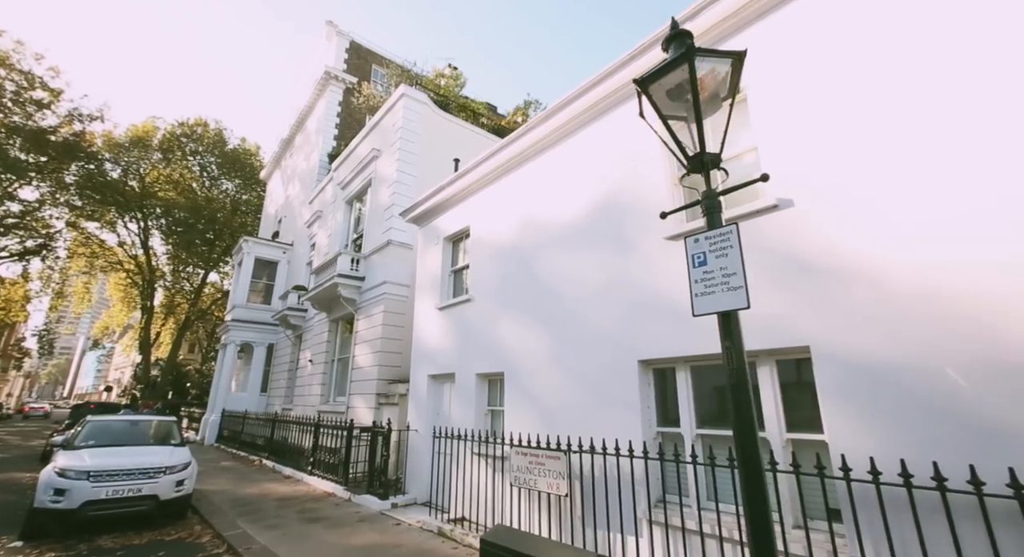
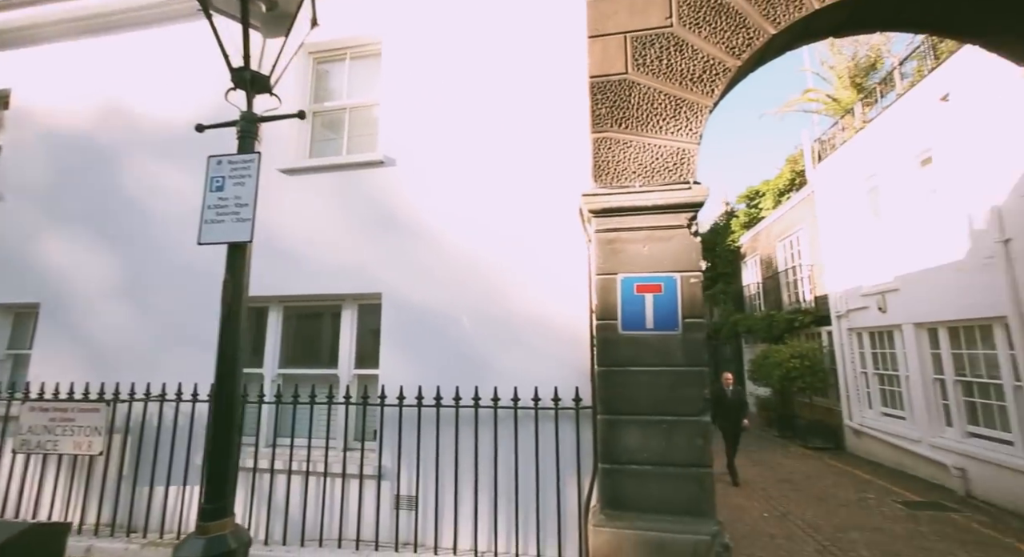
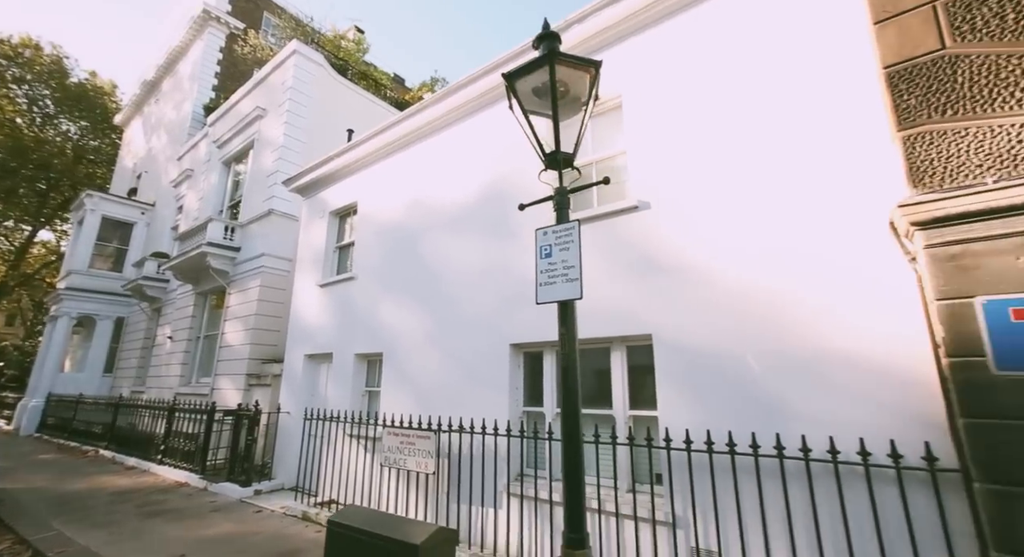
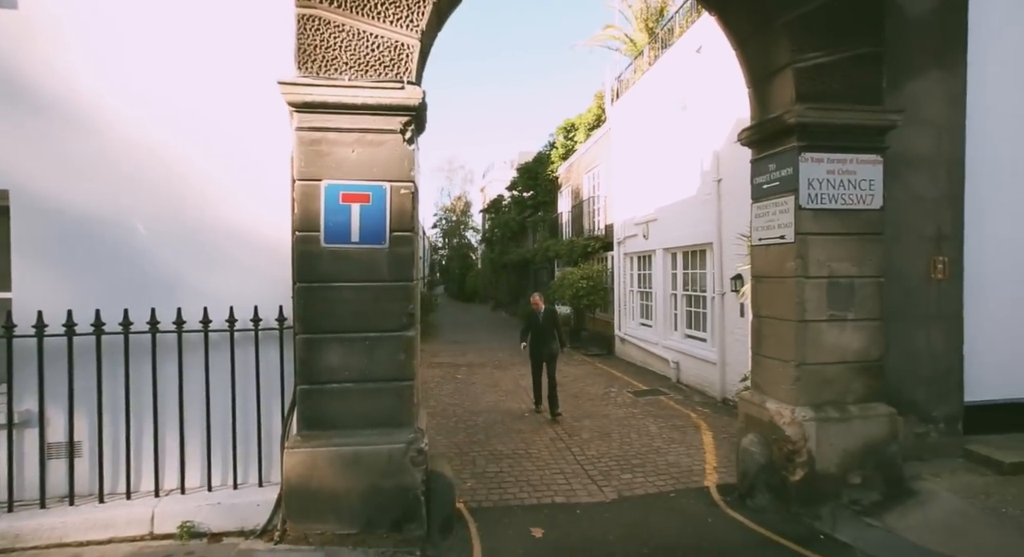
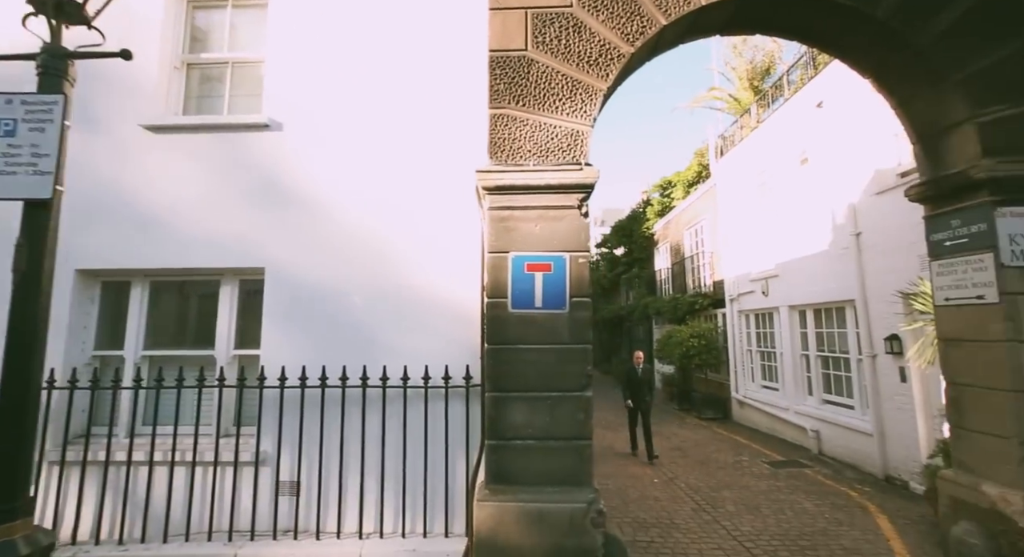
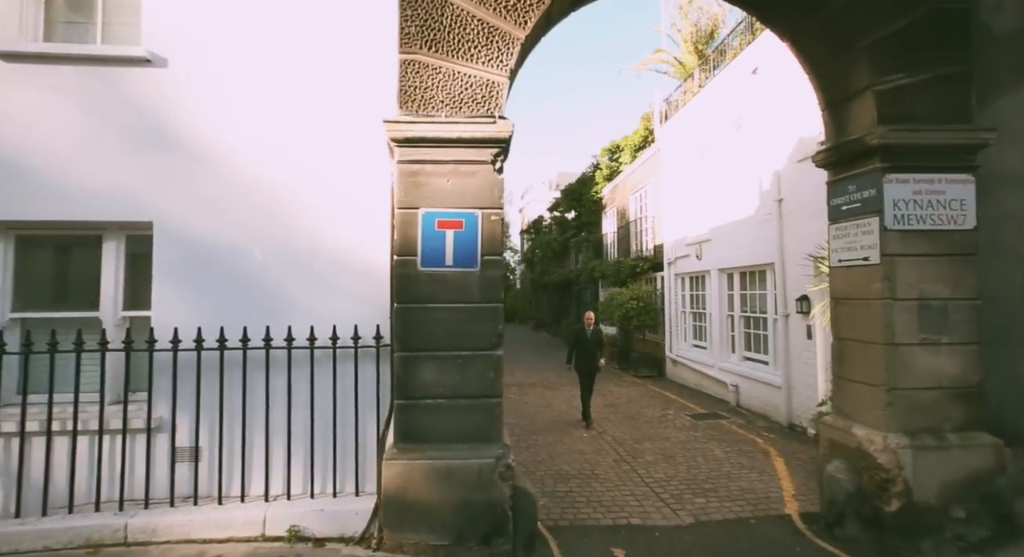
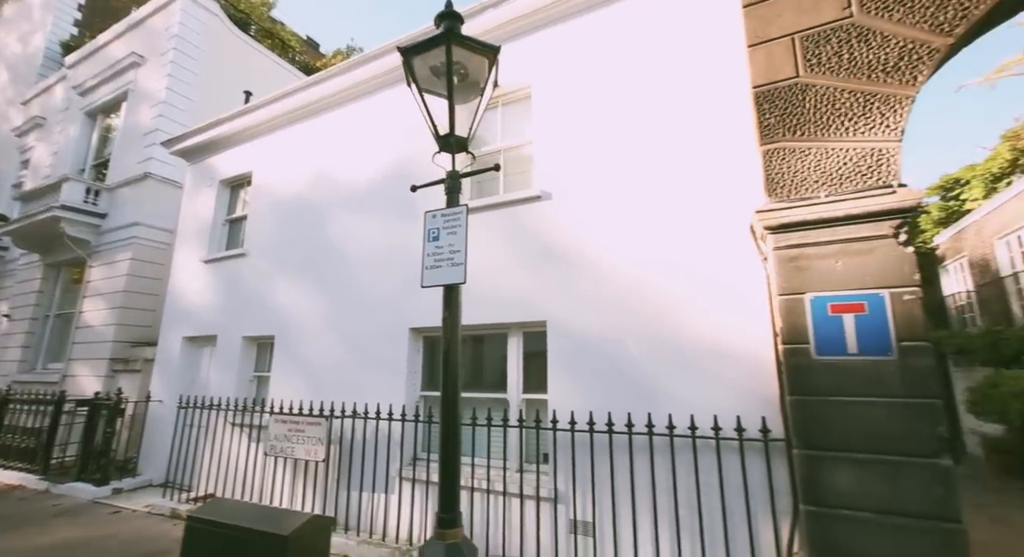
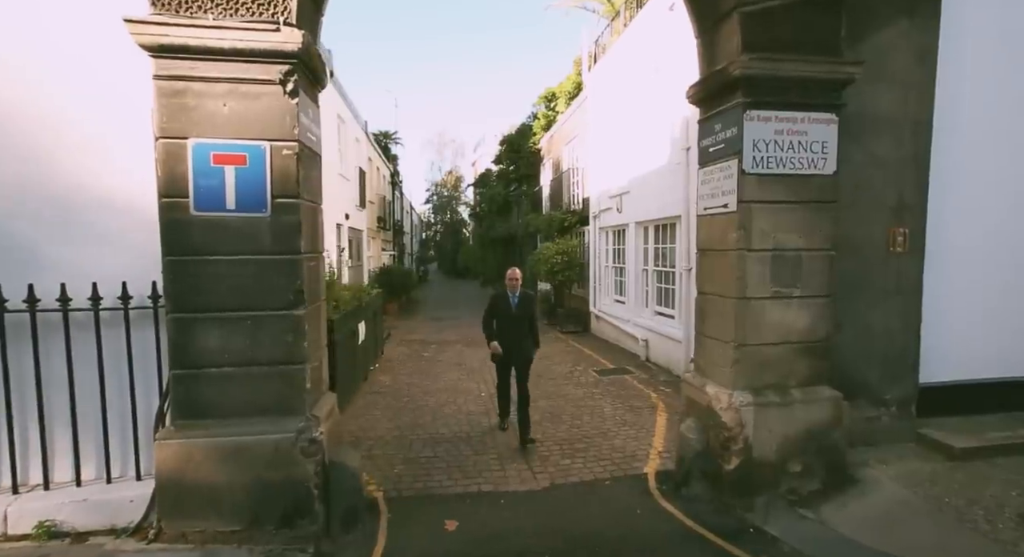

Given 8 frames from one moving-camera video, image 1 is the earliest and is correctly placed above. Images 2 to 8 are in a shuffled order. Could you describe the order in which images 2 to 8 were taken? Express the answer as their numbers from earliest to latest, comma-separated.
3, 7, 2, 5, 6, 4, 8
